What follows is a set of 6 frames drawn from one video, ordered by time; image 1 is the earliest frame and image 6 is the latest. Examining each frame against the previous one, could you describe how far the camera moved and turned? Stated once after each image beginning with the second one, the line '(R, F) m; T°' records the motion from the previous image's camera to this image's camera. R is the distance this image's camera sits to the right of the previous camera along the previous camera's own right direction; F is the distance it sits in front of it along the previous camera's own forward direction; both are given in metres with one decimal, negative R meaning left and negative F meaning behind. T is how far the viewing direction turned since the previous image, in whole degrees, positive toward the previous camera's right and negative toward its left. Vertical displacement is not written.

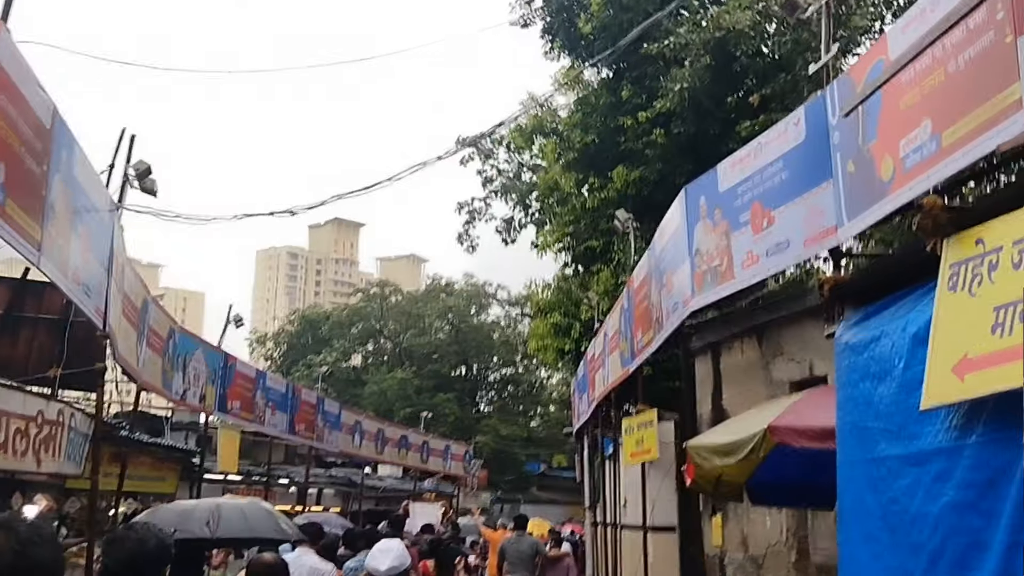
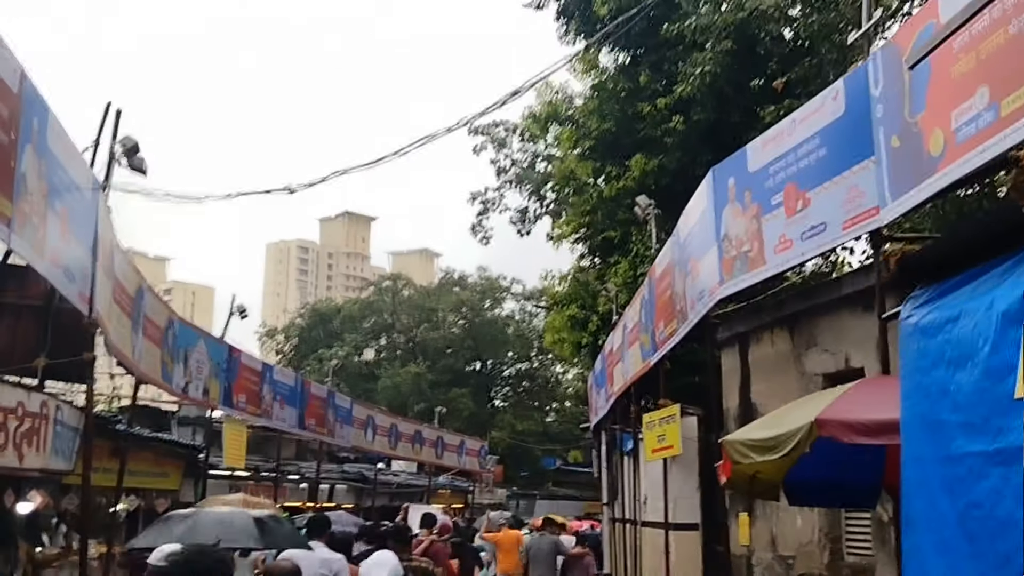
(0.0, +0.4) m; -1°
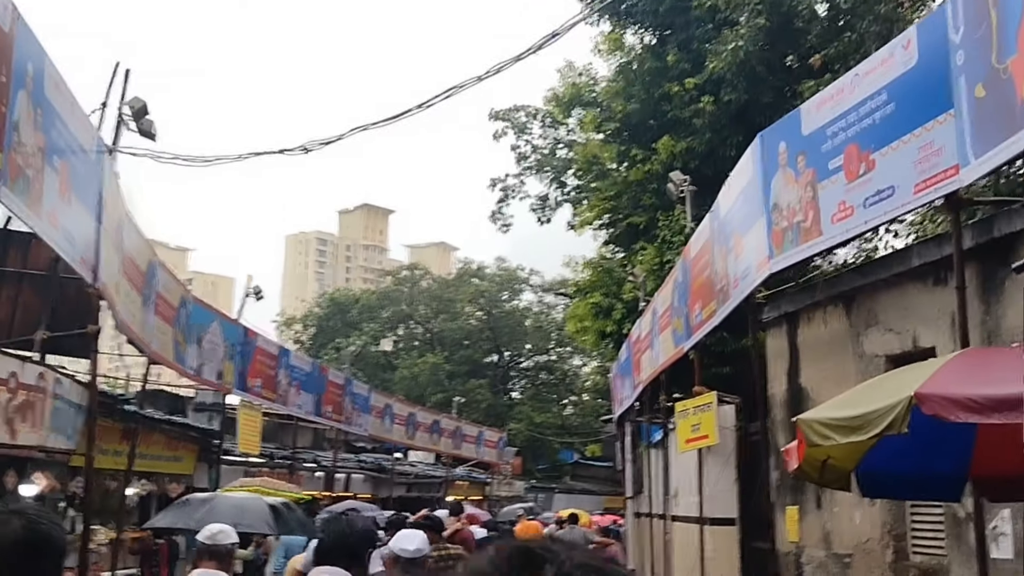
(-0.1, +0.4) m; -1°
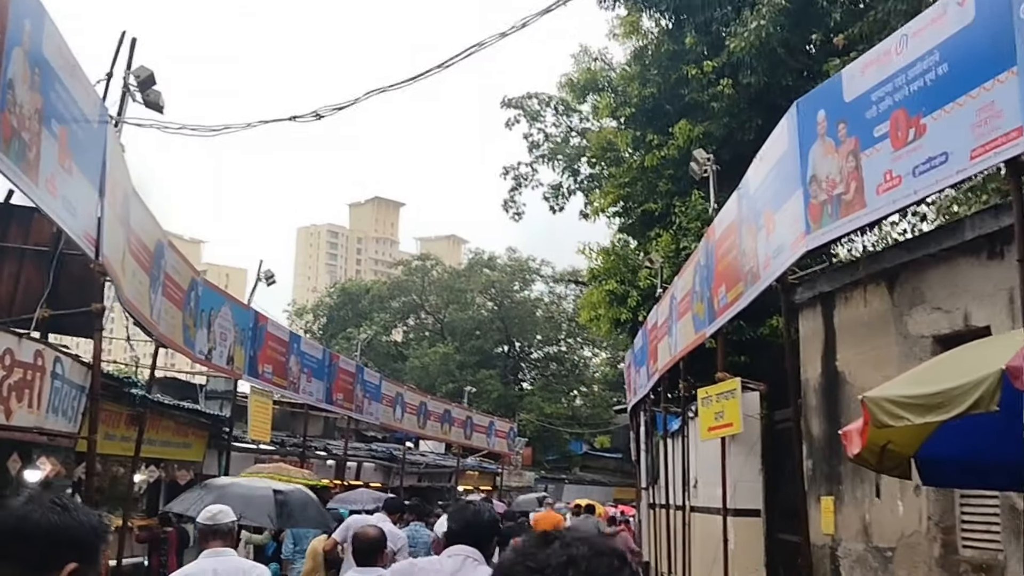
(-0.1, +0.3) m; -1°
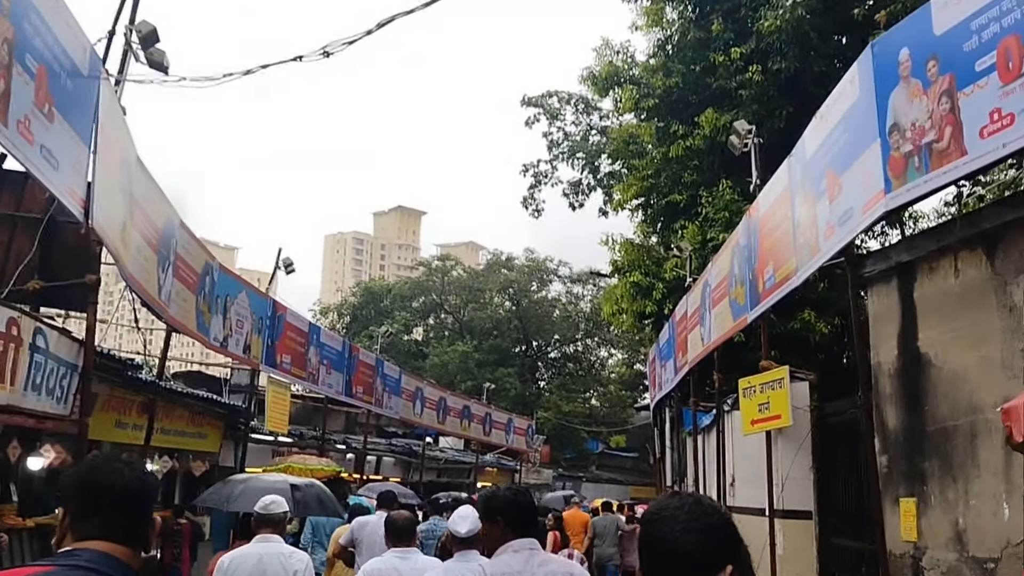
(-0.1, +0.5) m; -1°
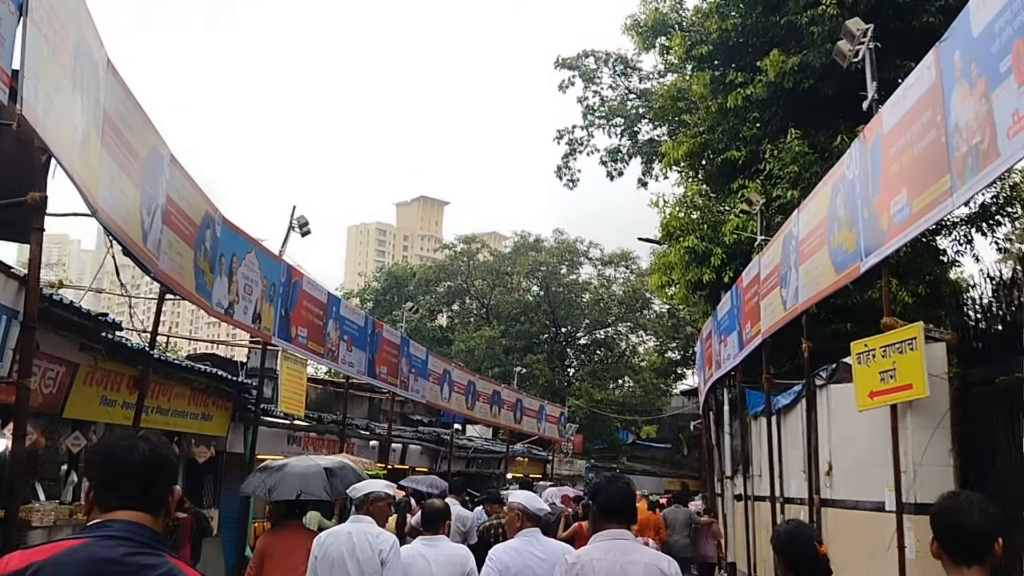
(-0.3, +1.5) m; -1°
